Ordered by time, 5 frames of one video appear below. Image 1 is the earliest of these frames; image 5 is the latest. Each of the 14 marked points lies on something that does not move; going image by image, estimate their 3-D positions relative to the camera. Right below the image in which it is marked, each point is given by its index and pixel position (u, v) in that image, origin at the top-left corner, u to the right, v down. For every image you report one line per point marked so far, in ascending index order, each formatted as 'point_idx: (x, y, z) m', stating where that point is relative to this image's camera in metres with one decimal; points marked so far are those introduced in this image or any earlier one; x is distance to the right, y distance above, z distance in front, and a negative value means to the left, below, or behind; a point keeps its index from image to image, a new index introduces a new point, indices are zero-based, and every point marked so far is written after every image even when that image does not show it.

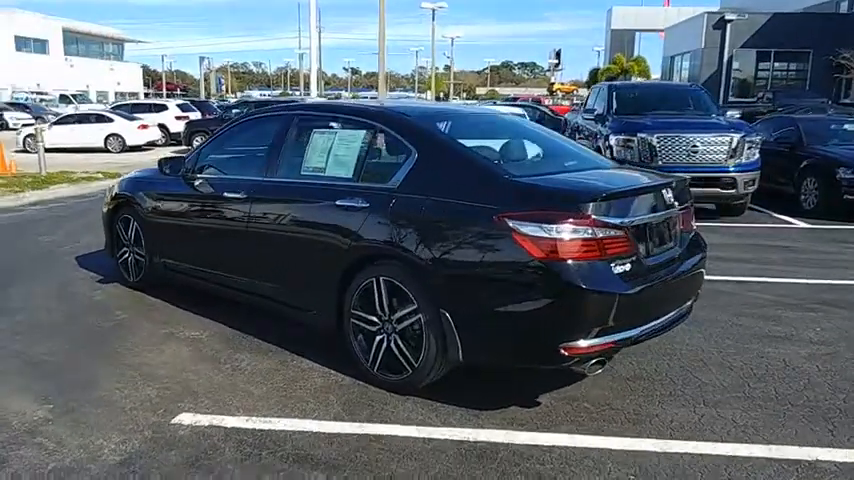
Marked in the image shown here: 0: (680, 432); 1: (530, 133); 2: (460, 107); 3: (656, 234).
0: (+1.4, -1.1, +3.6) m
1: (+0.9, +0.9, +5.3) m
2: (+0.3, +1.1, +5.4) m
3: (+1.4, 0.0, +3.9) m
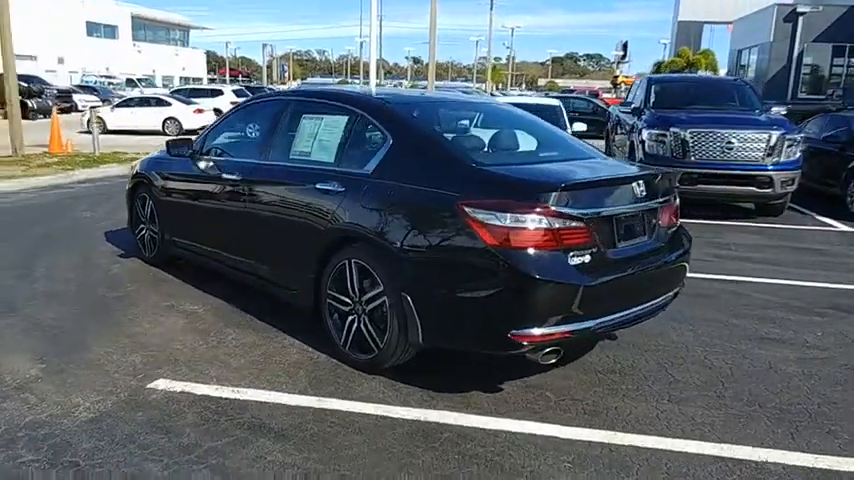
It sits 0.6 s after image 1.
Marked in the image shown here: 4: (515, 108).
0: (+1.2, -1.1, +3.6) m
1: (+0.8, +1.0, +5.3) m
2: (+0.2, +1.2, +5.5) m
3: (+1.2, +0.1, +3.9) m
4: (+0.8, +1.2, +5.6) m
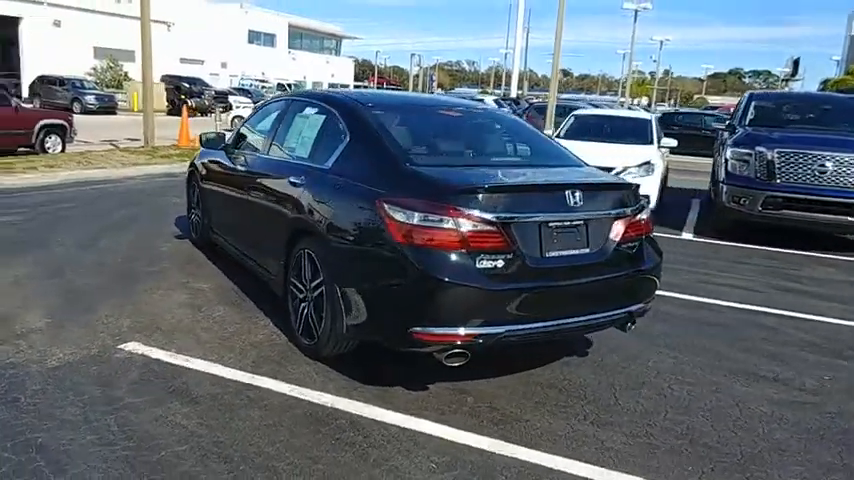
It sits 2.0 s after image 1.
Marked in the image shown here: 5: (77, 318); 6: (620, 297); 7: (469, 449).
0: (+0.6, -1.1, +3.5) m
1: (+0.7, +0.9, +5.2) m
2: (+0.2, +1.2, +5.5) m
3: (+0.8, 0.0, +3.8) m
4: (+0.8, +1.1, +5.6) m
5: (-2.7, -0.6, +4.9) m
6: (+1.3, -0.4, +4.1) m
7: (+0.2, -1.1, +3.3) m
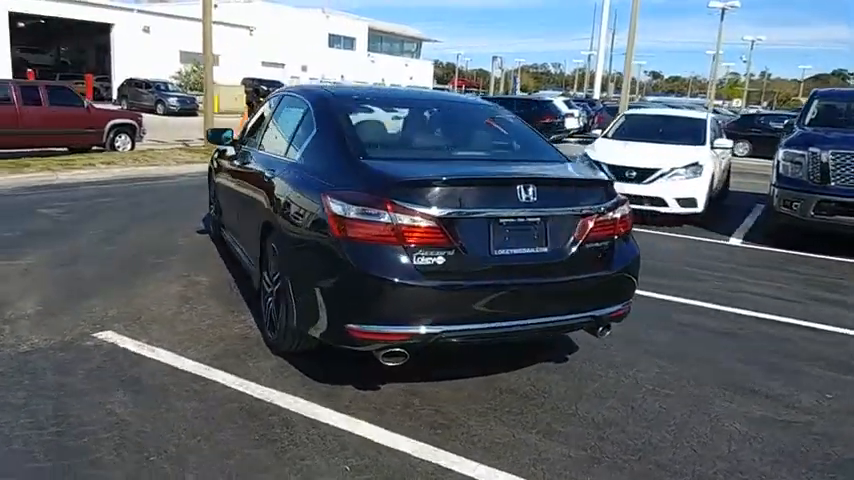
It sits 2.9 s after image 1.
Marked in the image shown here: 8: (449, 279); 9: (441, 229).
0: (+0.2, -1.1, +3.3) m
1: (+0.6, +0.9, +5.0) m
2: (+0.1, +1.2, +5.4) m
3: (+0.5, 0.0, +3.6) m
4: (+0.7, +1.1, +5.3) m
5: (-2.9, -0.5, +5.1) m
6: (+1.0, -0.4, +3.8) m
7: (-0.2, -1.1, +3.1) m
8: (+0.1, -0.2, +3.4) m
9: (+0.1, +0.1, +3.4) m
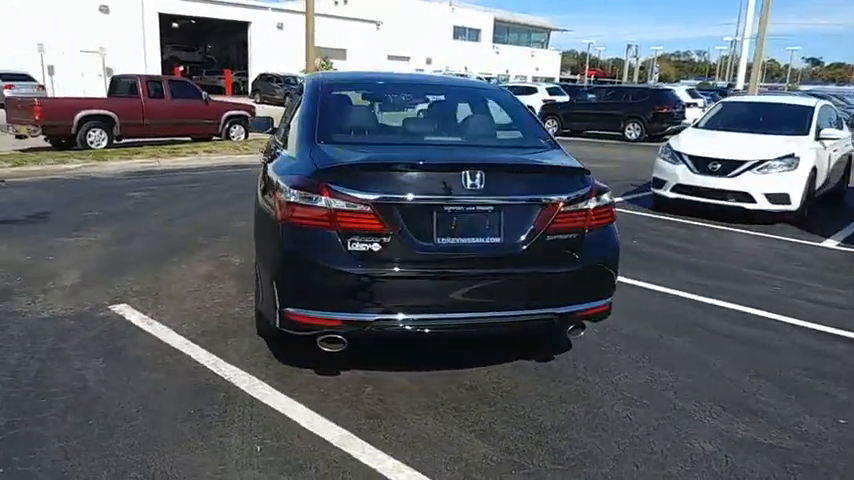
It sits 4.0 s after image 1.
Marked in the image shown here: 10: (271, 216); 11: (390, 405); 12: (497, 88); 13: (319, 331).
0: (-0.2, -1.0, +3.2) m
1: (+0.6, +1.0, +4.8) m
2: (+0.2, +1.3, +5.2) m
3: (+0.2, +0.1, +3.4) m
4: (+0.8, +1.2, +5.1) m
5: (-2.9, -0.4, +5.5) m
6: (+0.7, -0.3, +3.6) m
7: (-0.6, -1.0, +3.1) m
8: (-0.2, -0.2, +3.4) m
9: (-0.2, +0.1, +3.3) m
10: (-0.9, +0.1, +3.8) m
11: (-0.2, -0.9, +3.5) m
12: (+0.6, +1.2, +5.2) m
13: (-0.6, -0.5, +3.5) m
